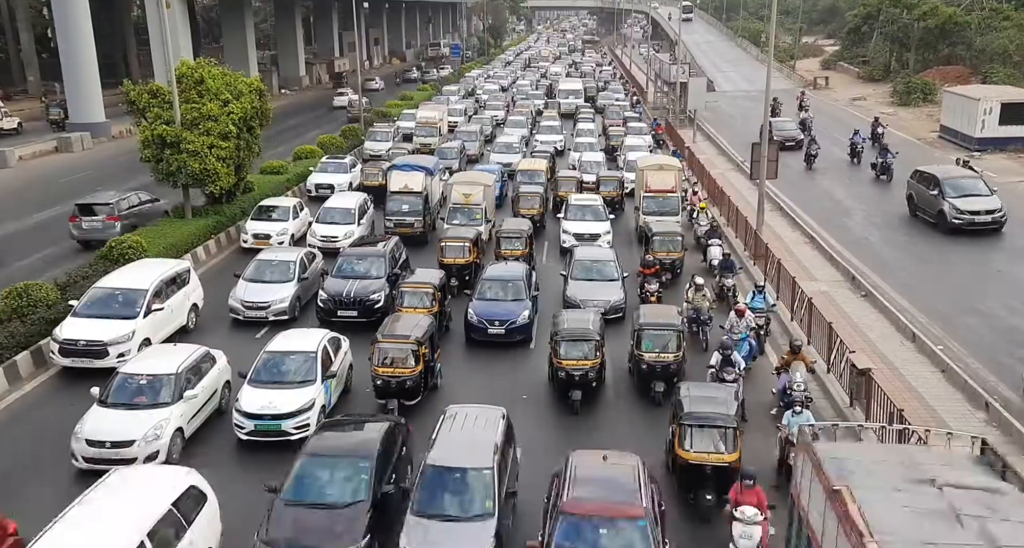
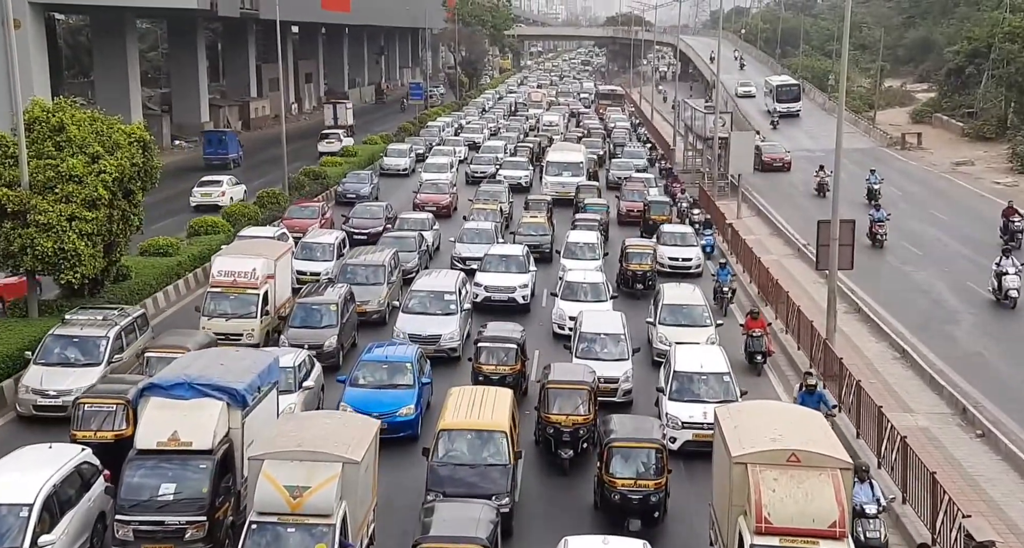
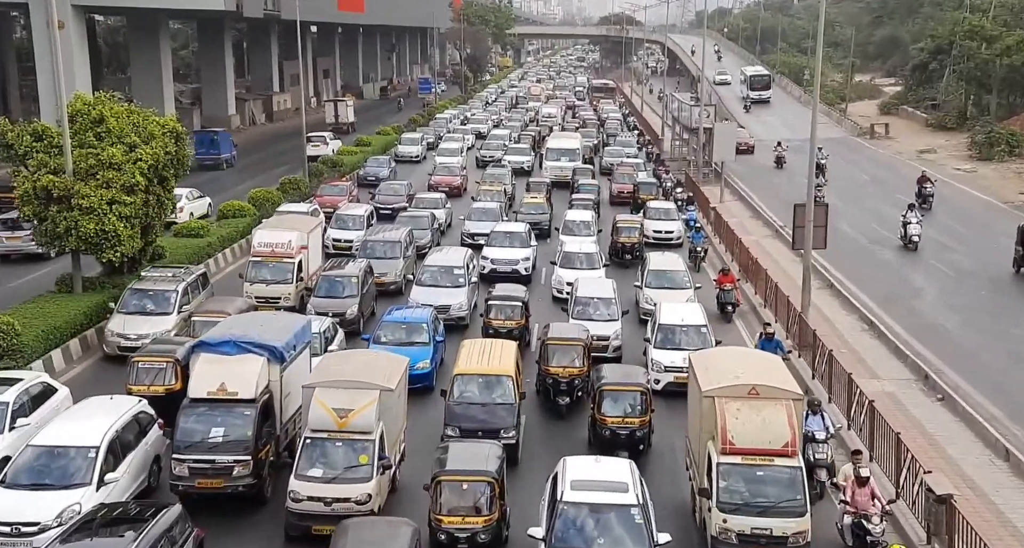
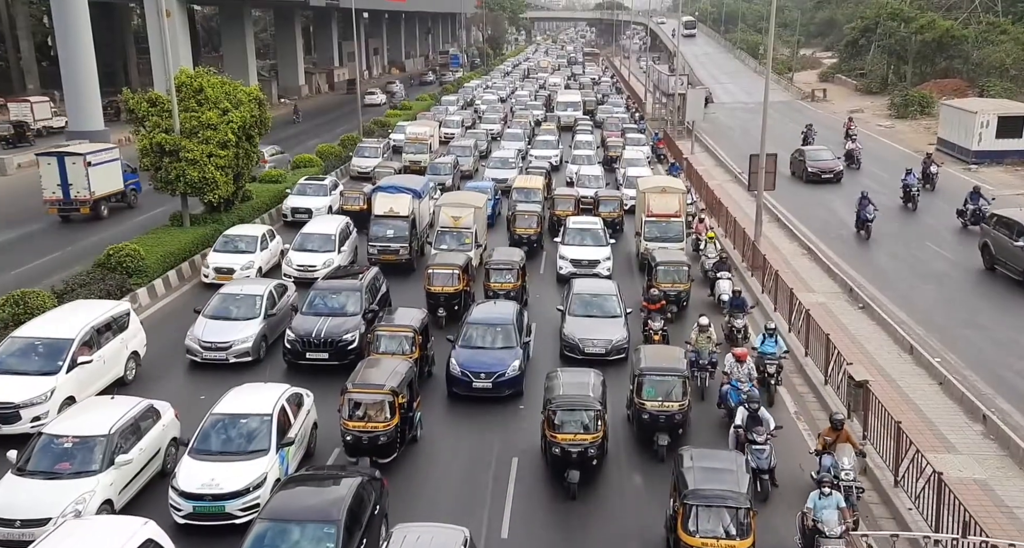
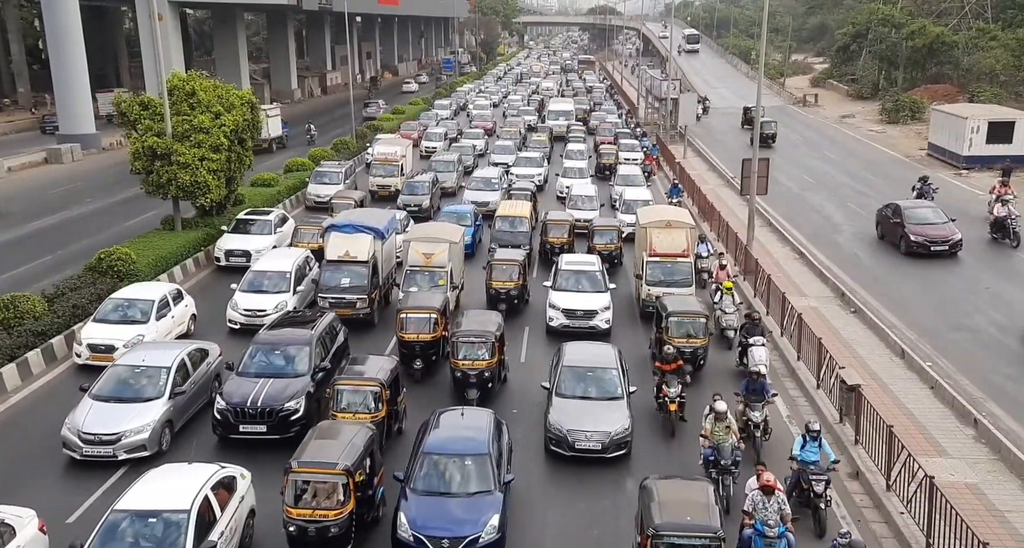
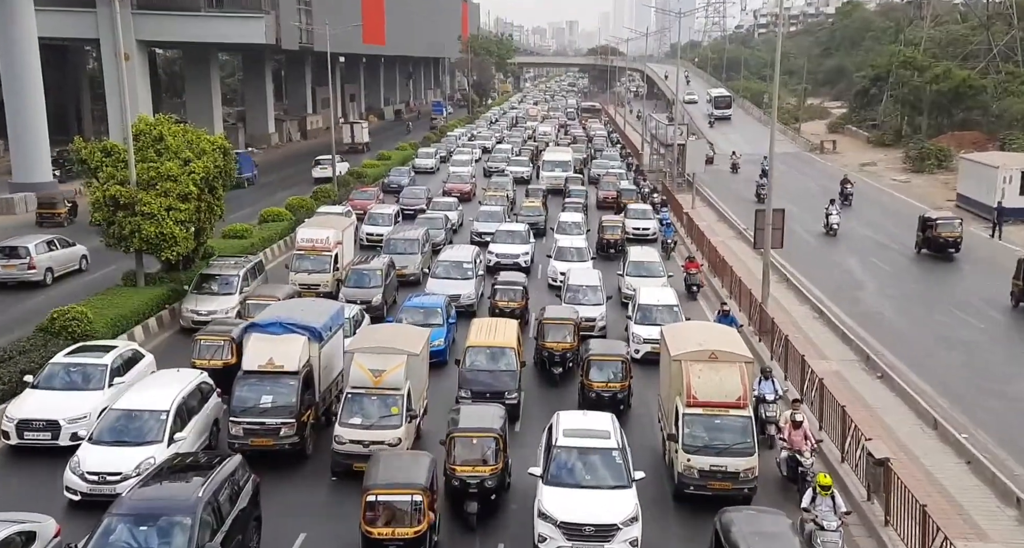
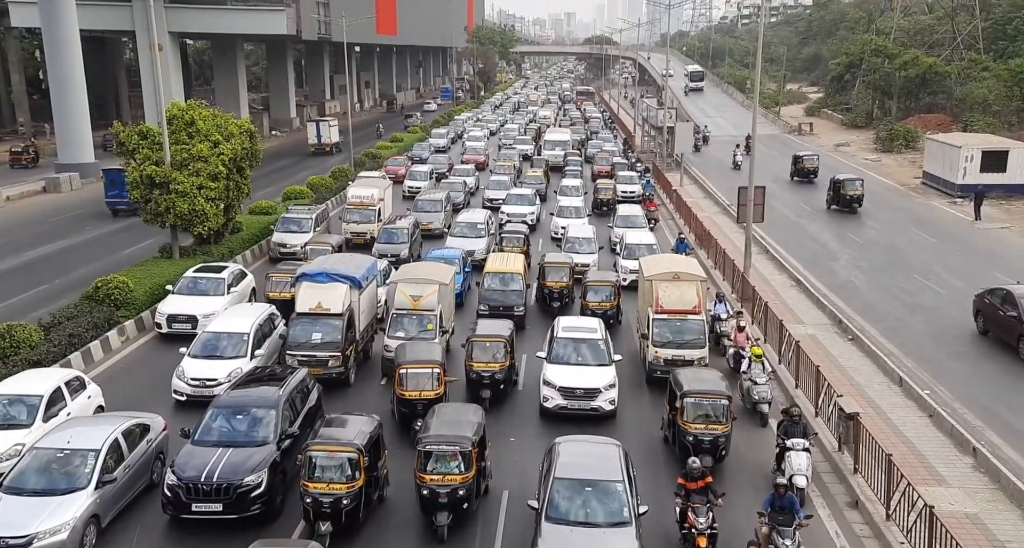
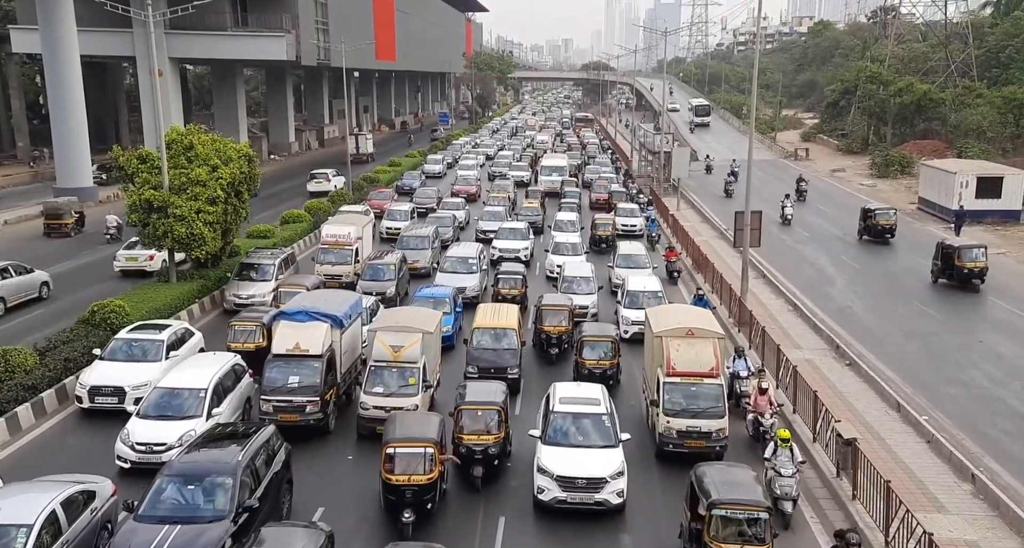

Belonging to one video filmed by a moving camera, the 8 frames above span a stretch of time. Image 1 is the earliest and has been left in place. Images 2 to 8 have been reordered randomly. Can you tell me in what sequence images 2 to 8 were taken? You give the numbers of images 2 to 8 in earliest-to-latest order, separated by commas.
4, 5, 7, 8, 6, 3, 2
